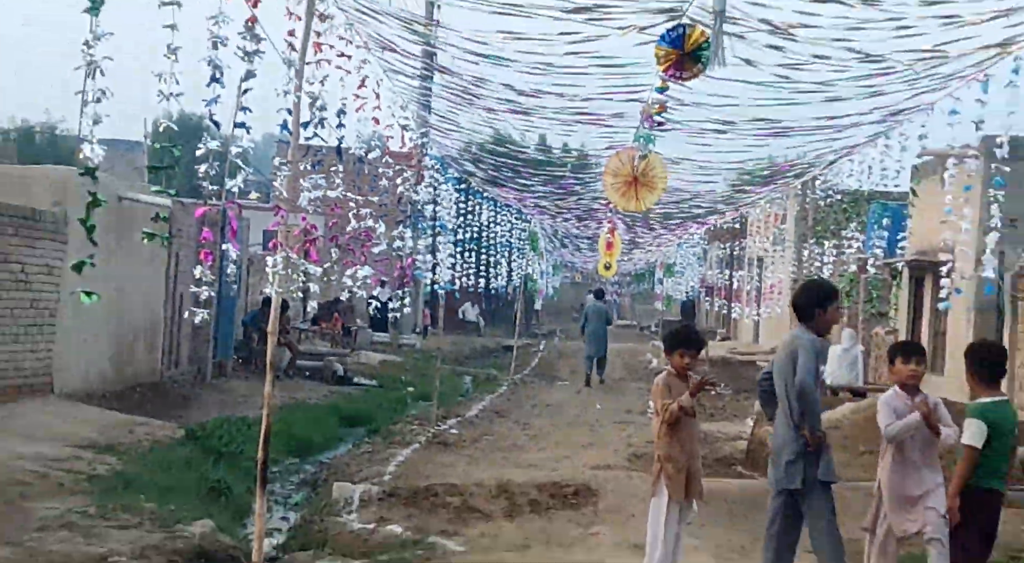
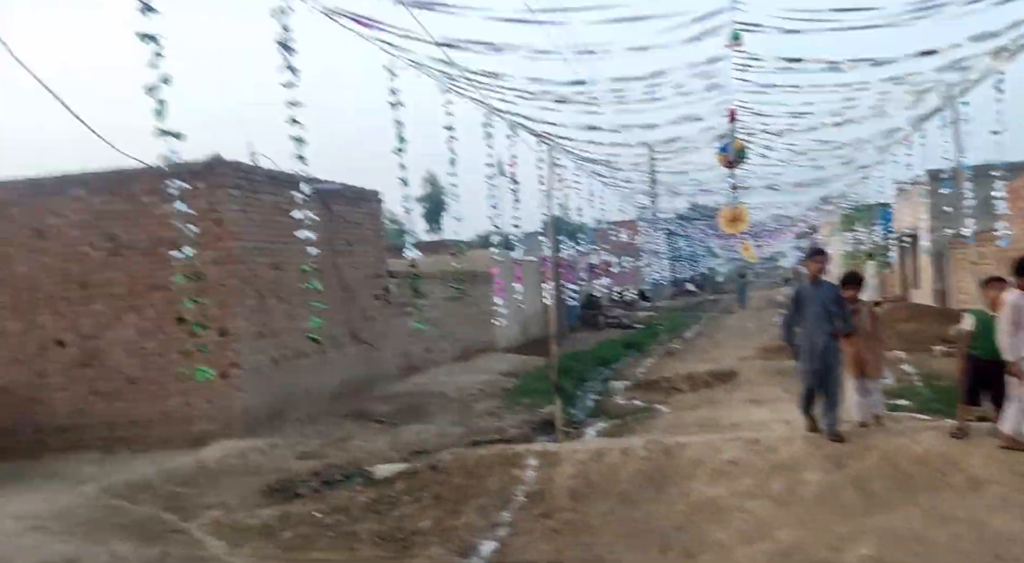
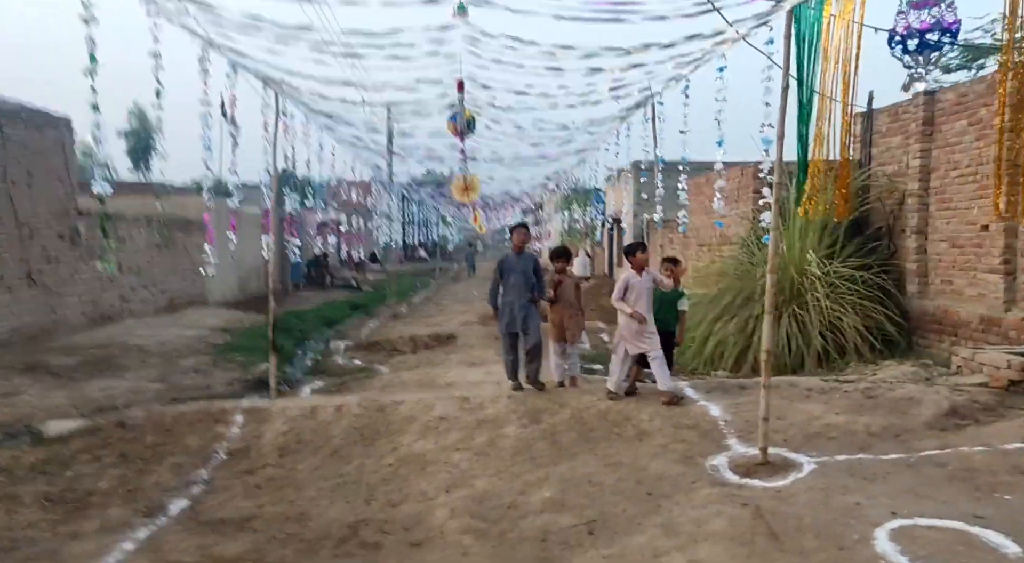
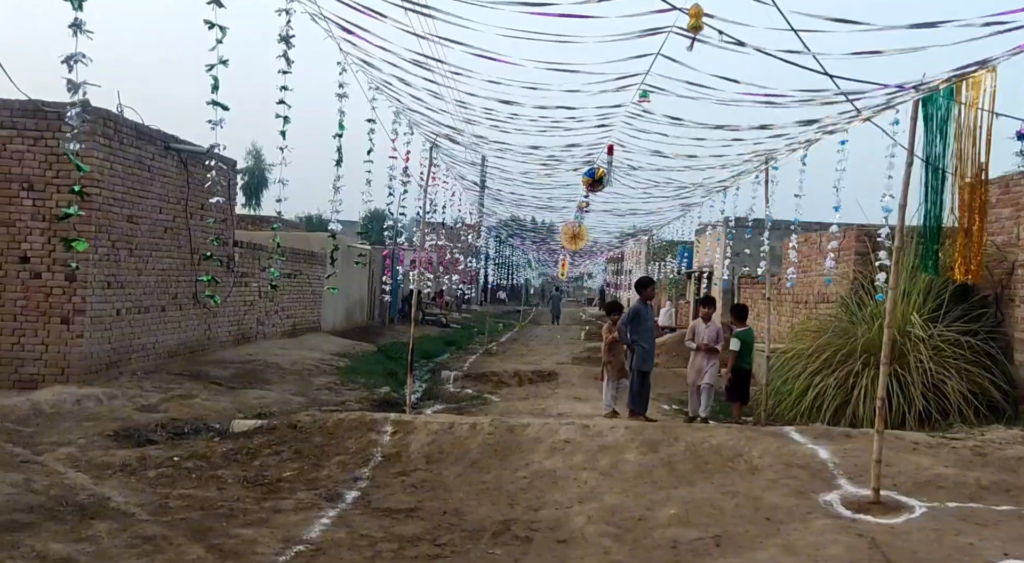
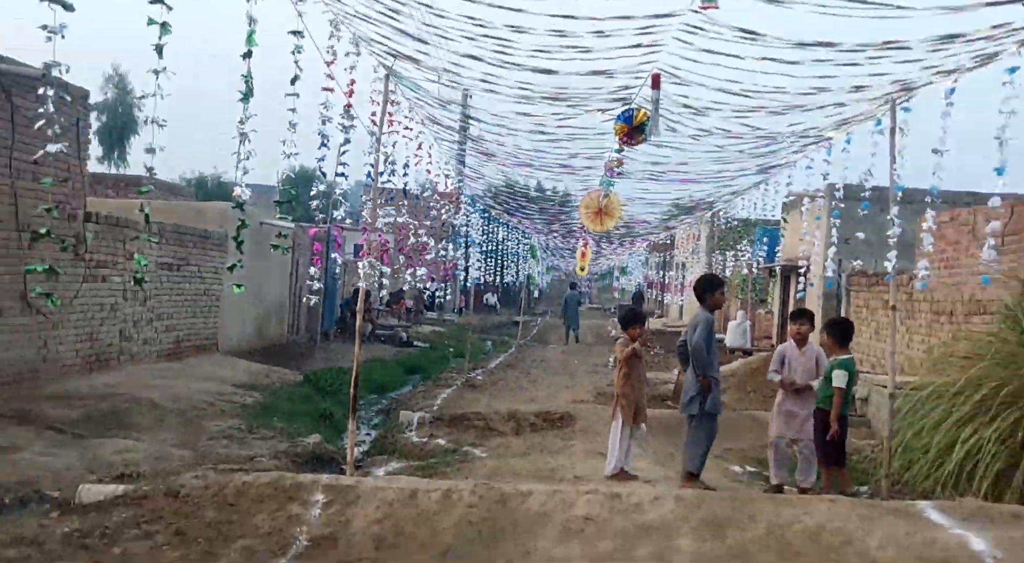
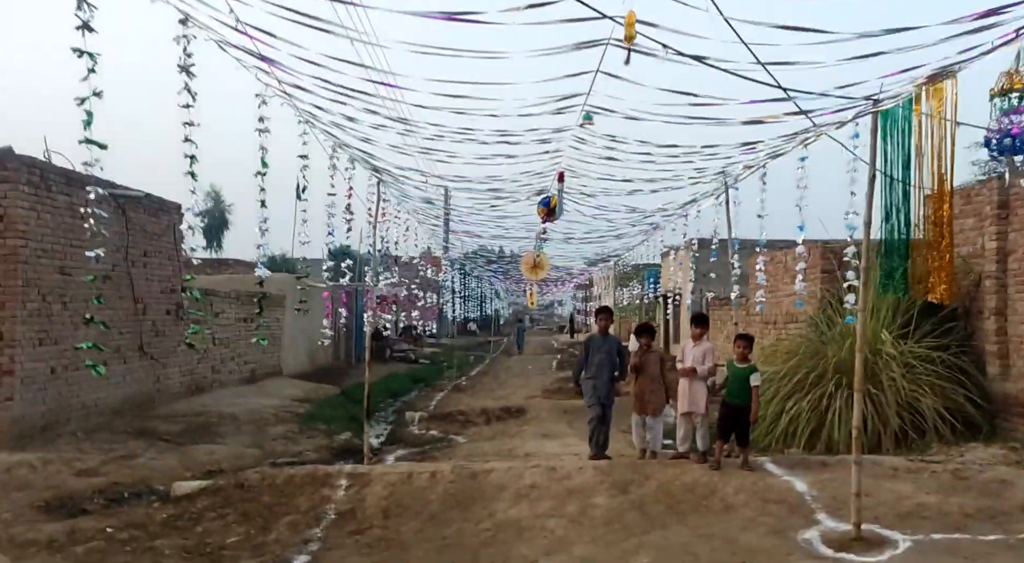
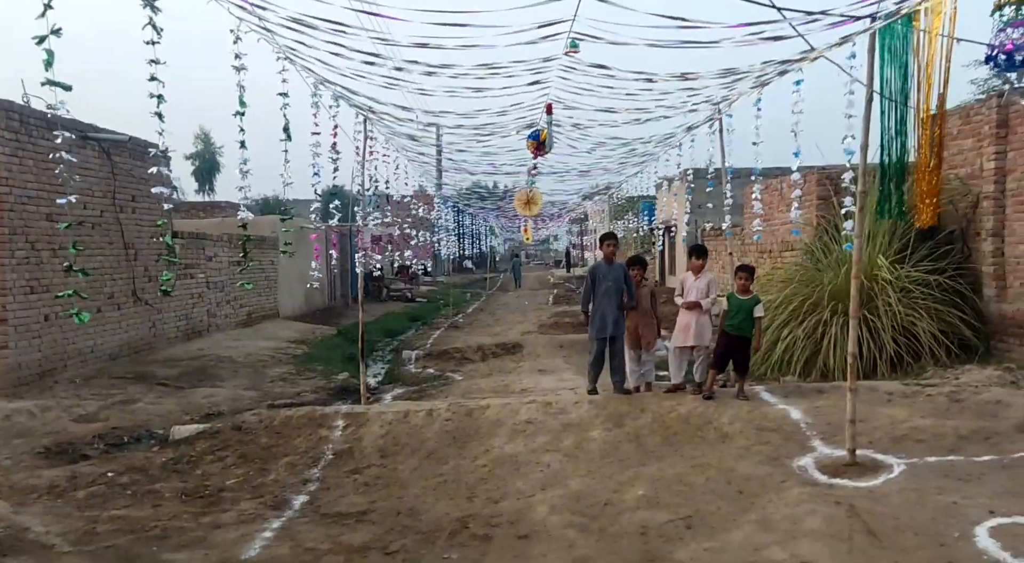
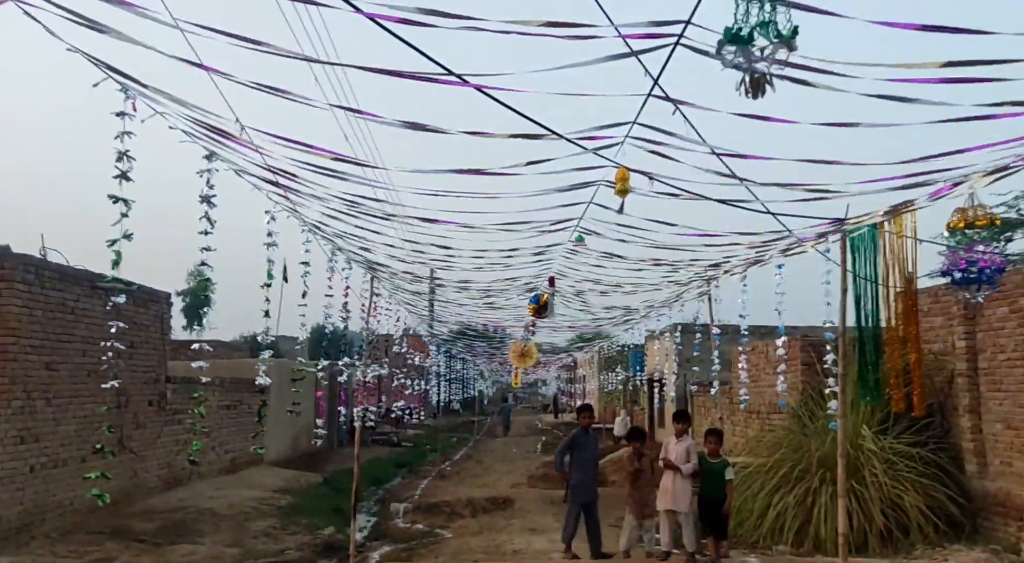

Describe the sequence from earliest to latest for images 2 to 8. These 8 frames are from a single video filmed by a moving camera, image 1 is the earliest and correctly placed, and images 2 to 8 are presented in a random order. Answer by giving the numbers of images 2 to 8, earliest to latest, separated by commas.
5, 4, 8, 6, 7, 3, 2
